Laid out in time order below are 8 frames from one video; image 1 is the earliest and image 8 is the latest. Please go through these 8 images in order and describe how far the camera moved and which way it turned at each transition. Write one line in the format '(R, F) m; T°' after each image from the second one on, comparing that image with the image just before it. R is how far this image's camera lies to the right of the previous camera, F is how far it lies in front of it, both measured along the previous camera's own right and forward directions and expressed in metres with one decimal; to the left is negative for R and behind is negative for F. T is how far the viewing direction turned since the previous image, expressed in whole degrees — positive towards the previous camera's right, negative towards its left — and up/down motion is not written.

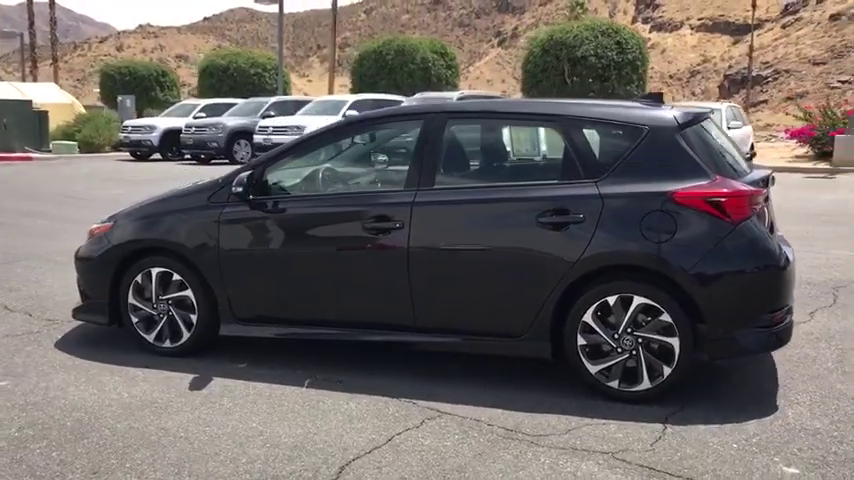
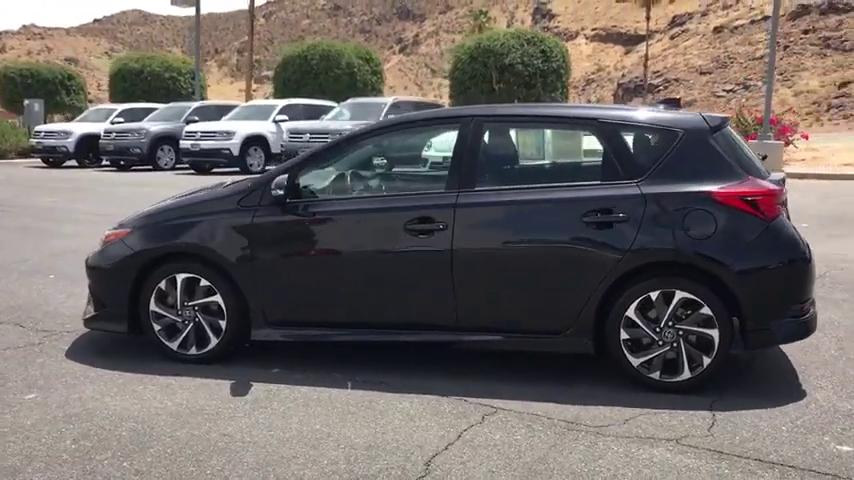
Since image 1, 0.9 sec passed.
(-1.0, 0.0) m; +7°
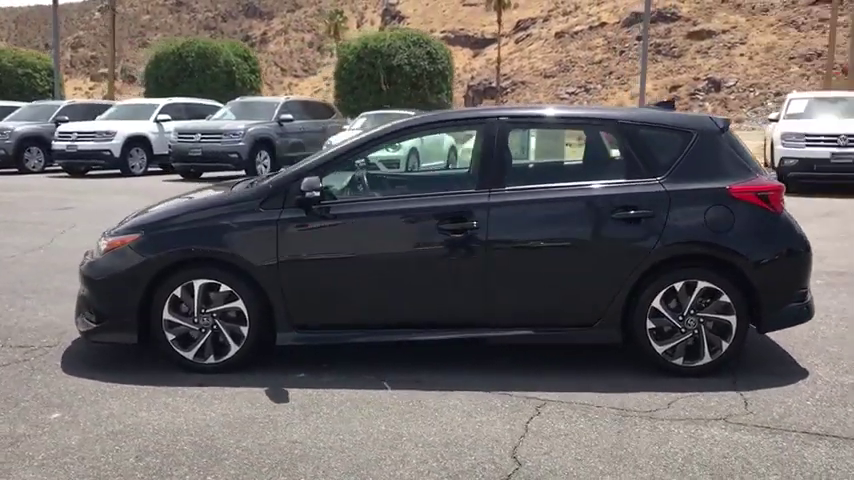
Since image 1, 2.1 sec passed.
(-1.3, 0.0) m; +10°
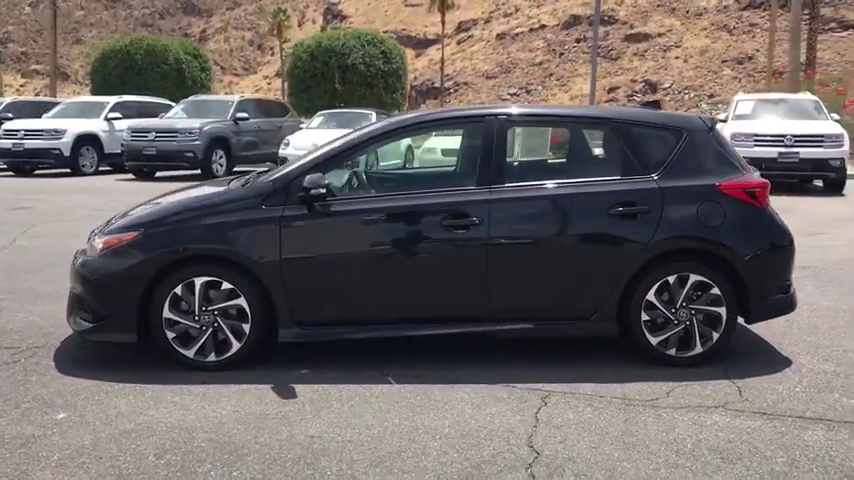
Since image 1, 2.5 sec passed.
(-0.4, -0.1) m; +4°
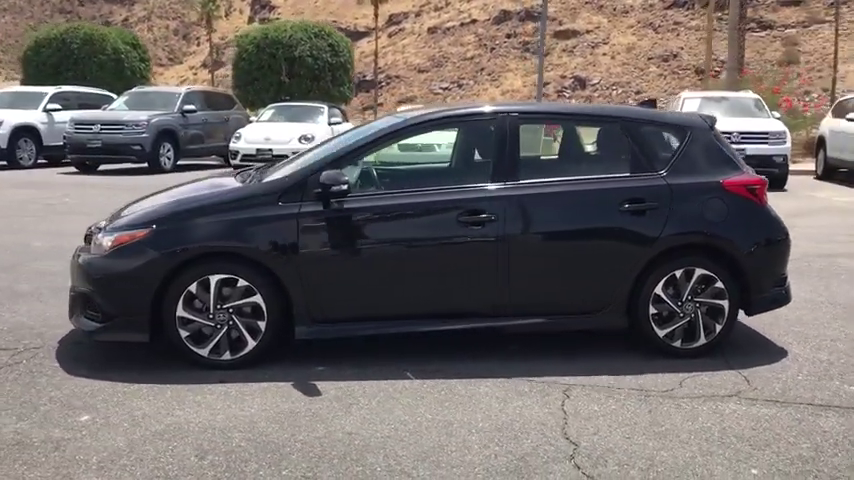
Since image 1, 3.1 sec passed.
(-0.7, 0.0) m; +5°
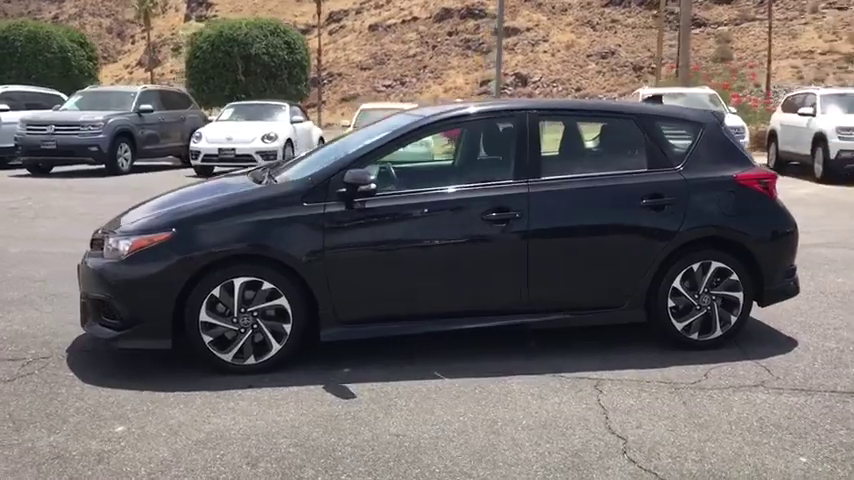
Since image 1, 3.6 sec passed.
(-0.6, +0.1) m; +4°
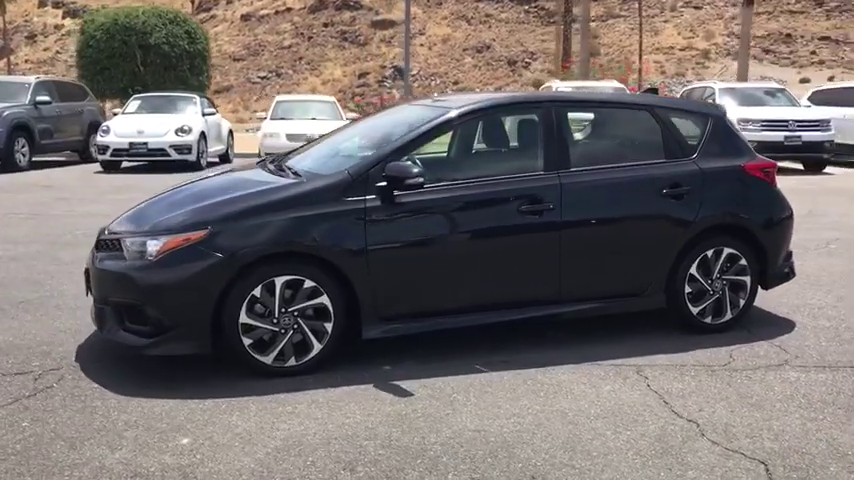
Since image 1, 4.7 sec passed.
(-1.2, +0.2) m; +8°
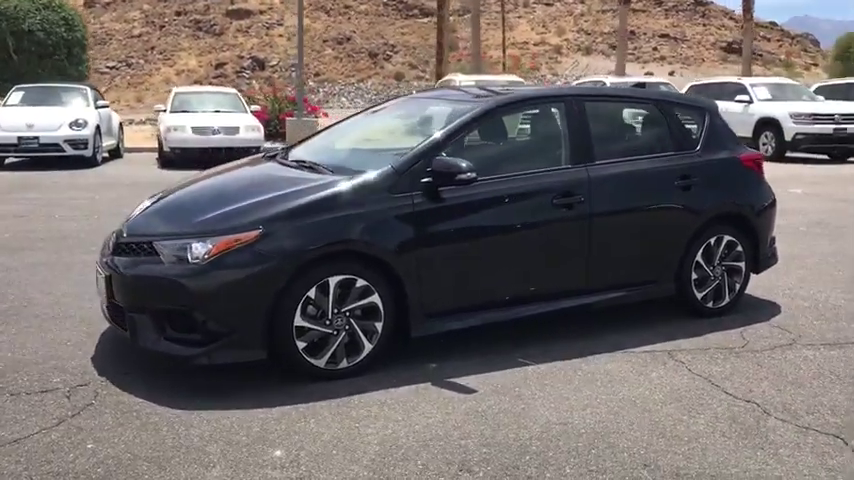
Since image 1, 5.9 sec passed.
(-1.3, +0.2) m; +10°
